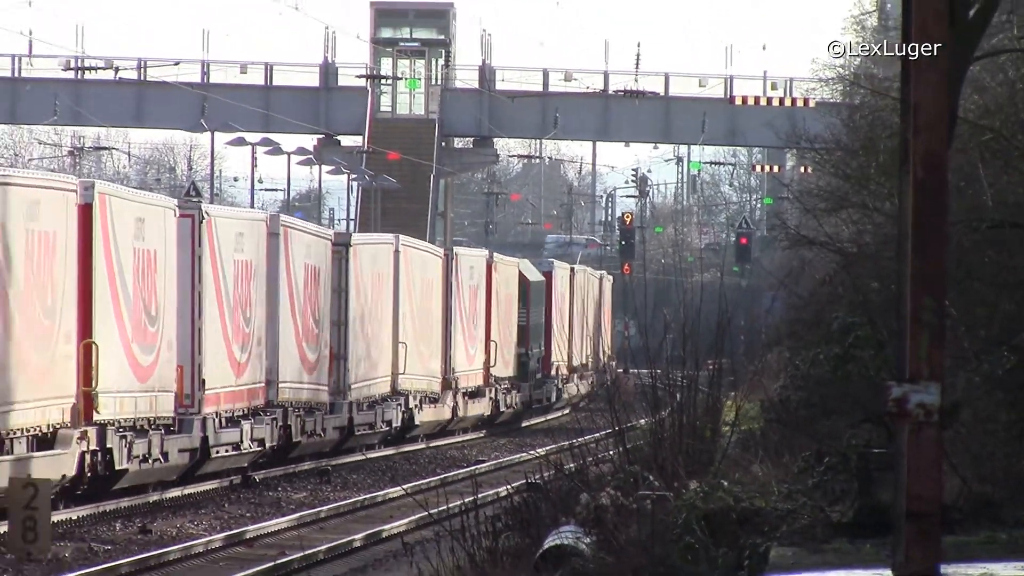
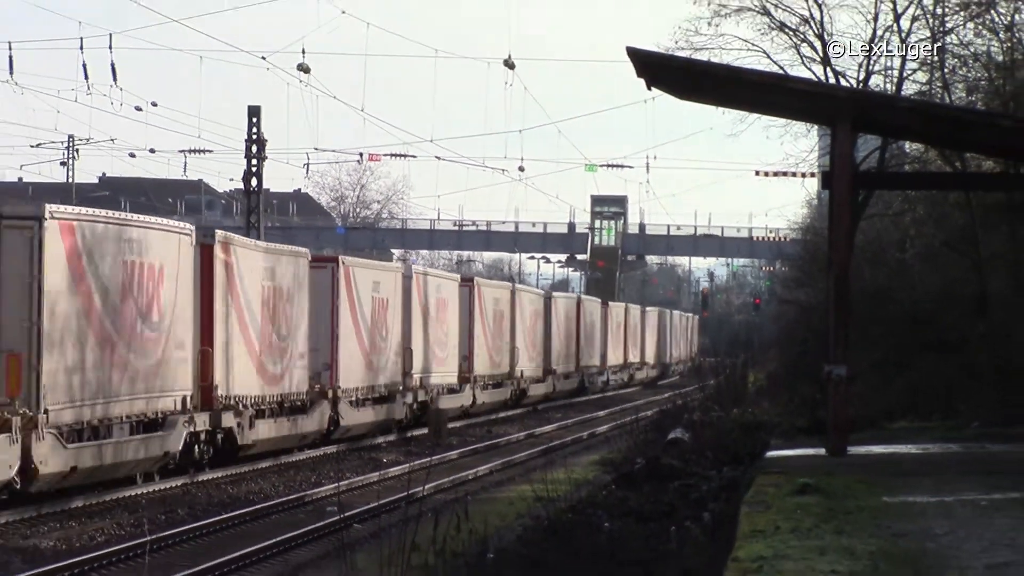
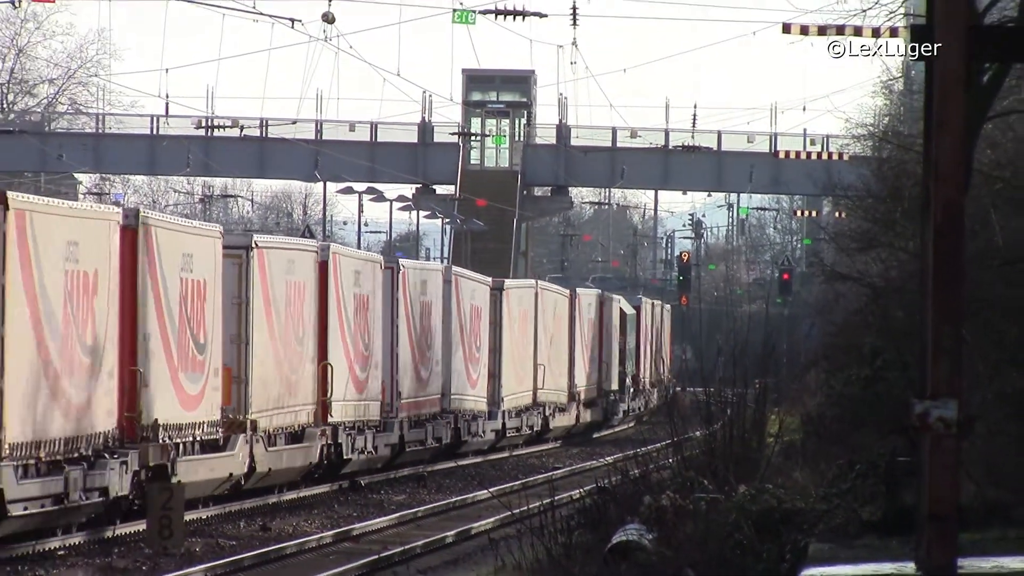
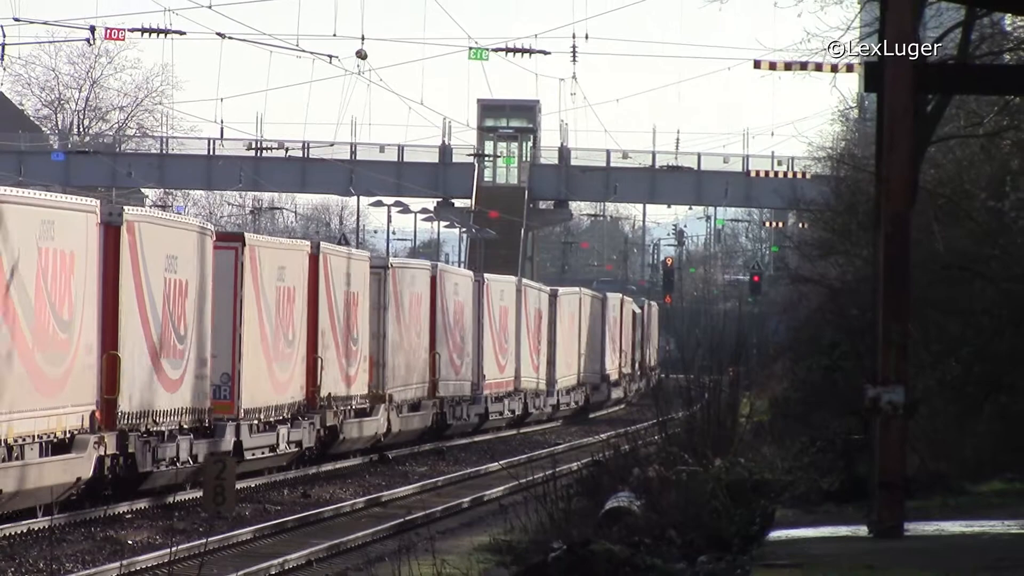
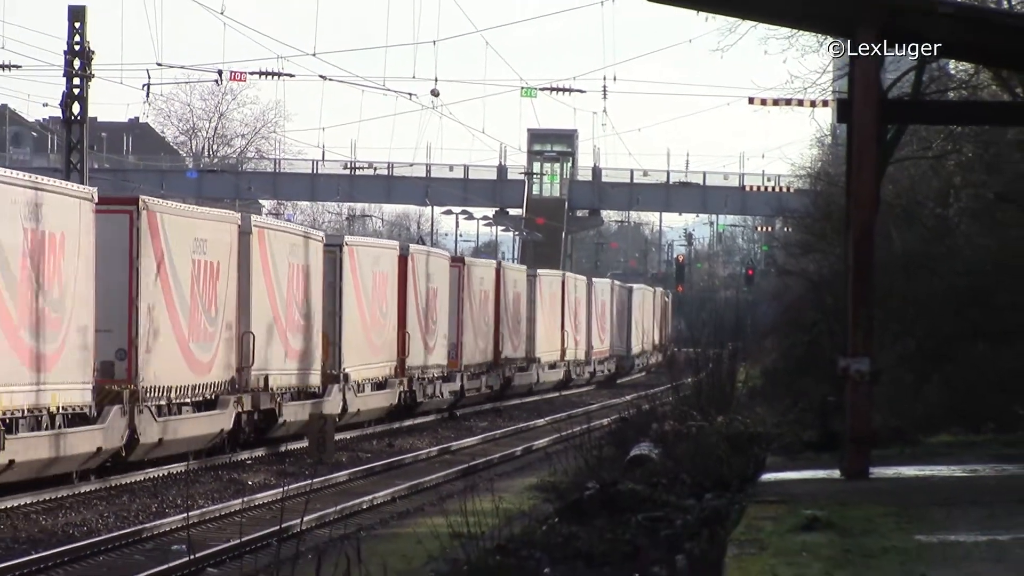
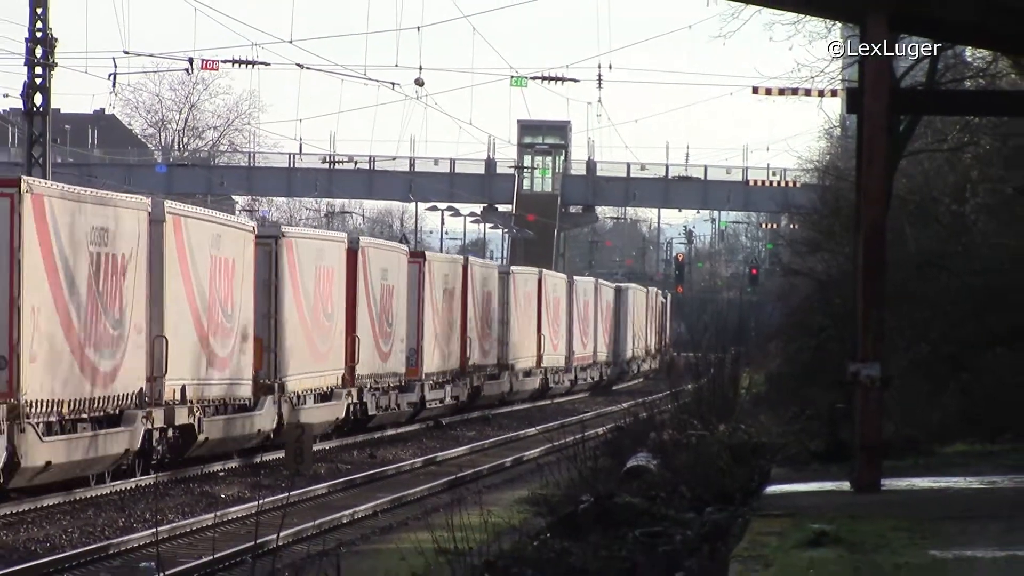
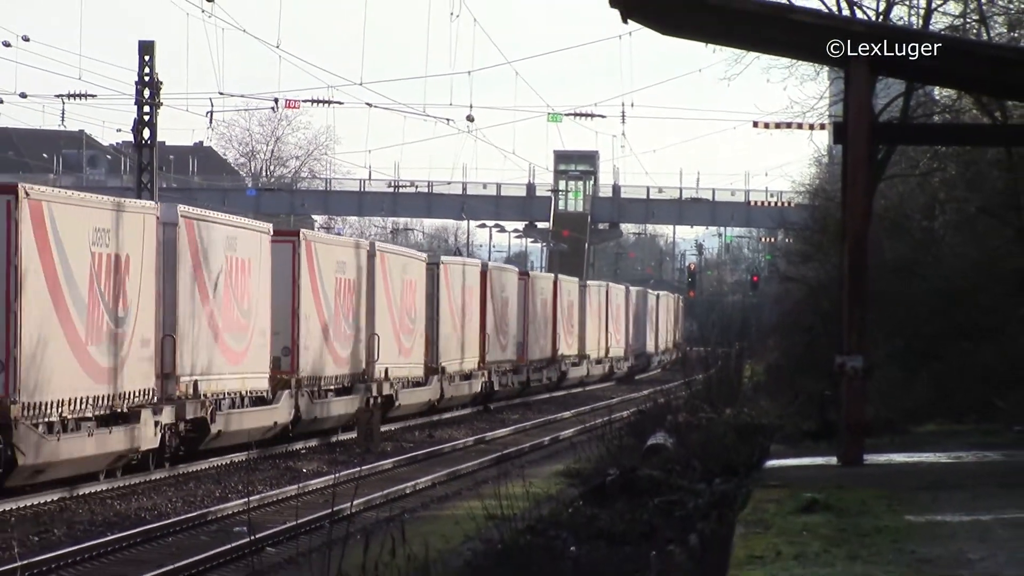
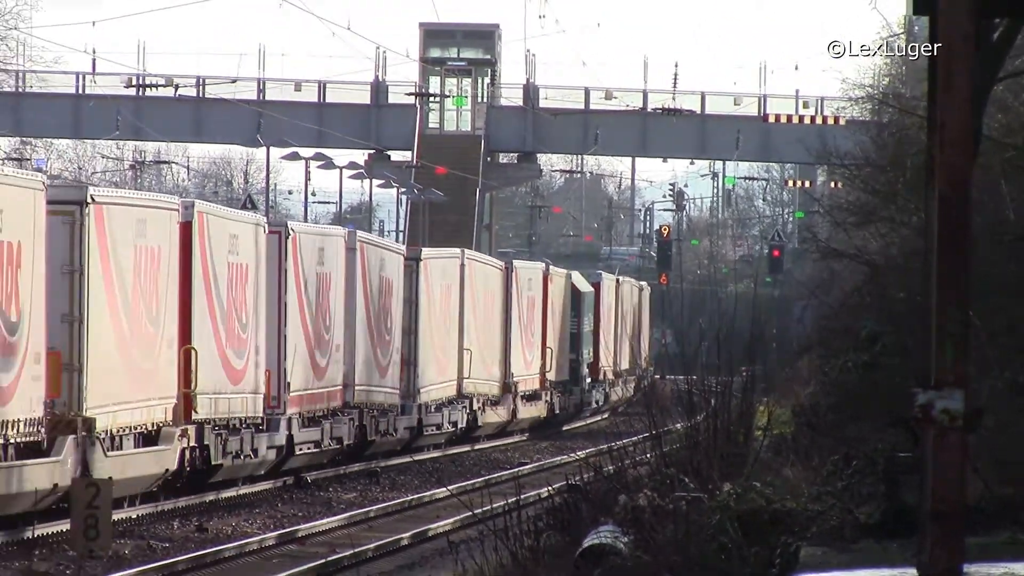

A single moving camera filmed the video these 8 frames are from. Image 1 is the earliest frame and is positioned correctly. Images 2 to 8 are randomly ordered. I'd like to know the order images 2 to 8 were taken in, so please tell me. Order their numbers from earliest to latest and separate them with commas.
8, 3, 4, 6, 5, 7, 2
